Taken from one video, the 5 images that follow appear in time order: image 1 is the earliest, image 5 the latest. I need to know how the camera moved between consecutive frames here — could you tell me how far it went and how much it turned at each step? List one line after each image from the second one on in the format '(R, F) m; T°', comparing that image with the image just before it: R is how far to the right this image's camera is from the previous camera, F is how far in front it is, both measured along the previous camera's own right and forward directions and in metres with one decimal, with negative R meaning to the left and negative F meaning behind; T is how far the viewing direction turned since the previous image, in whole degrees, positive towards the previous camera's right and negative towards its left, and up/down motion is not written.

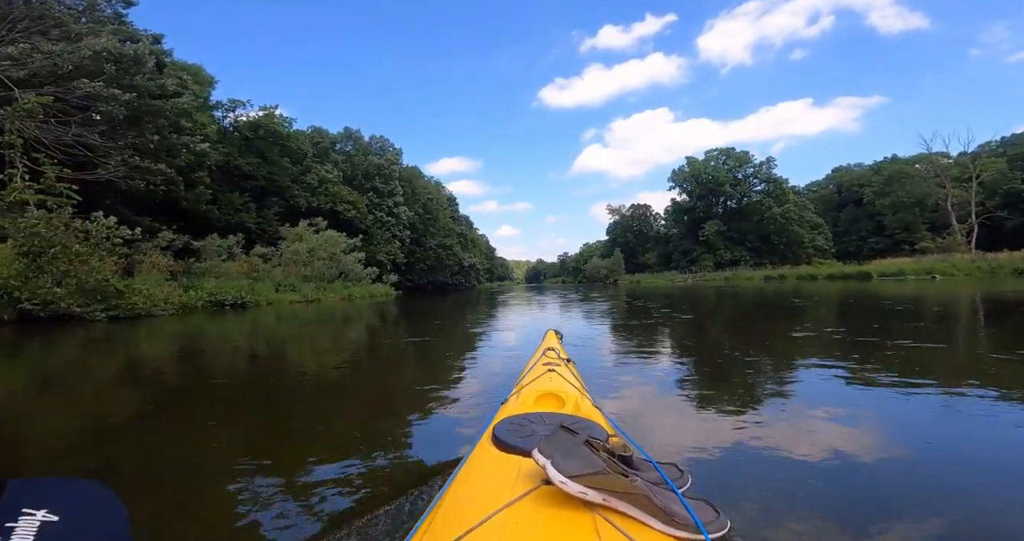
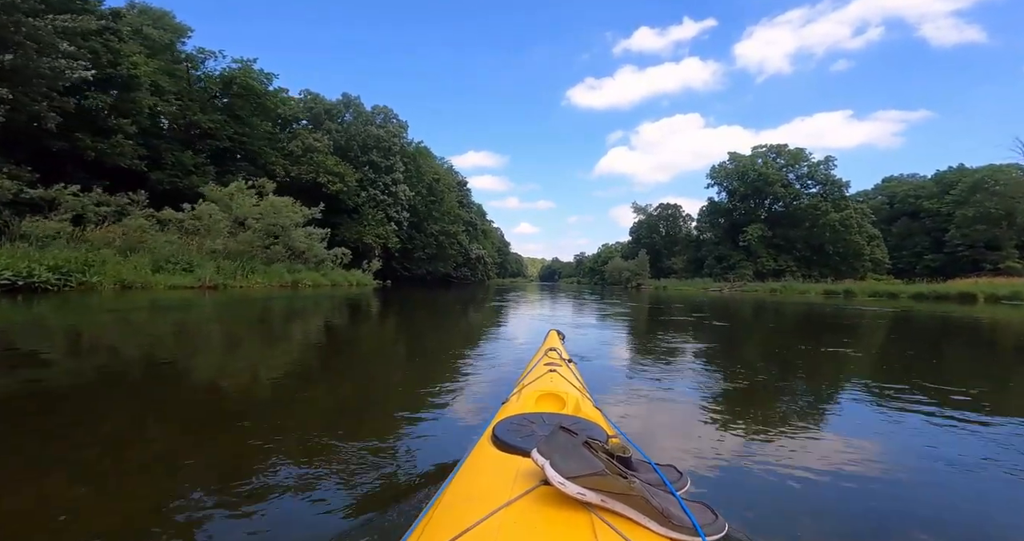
(+0.1, +1.4) m; -2°
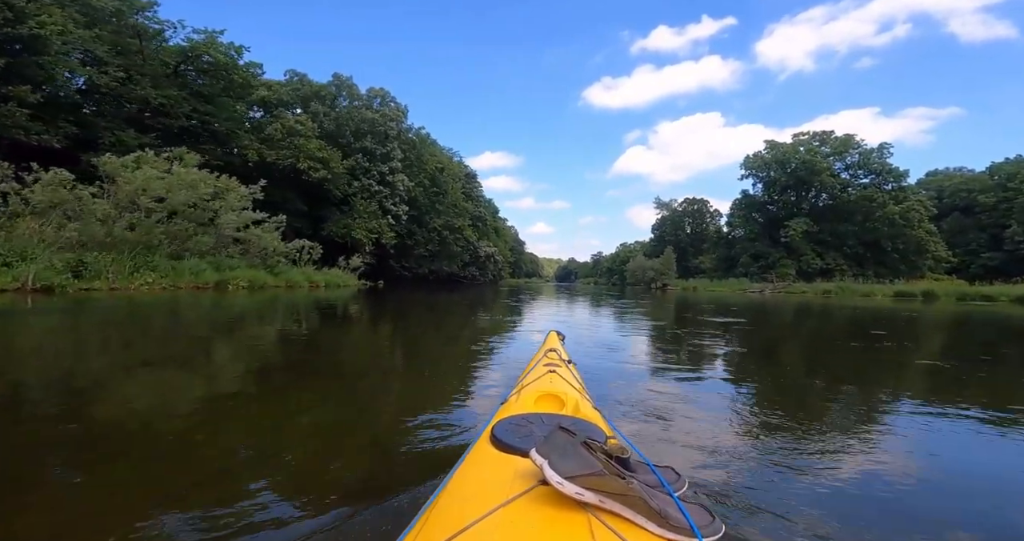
(+0.1, +1.0) m; -2°
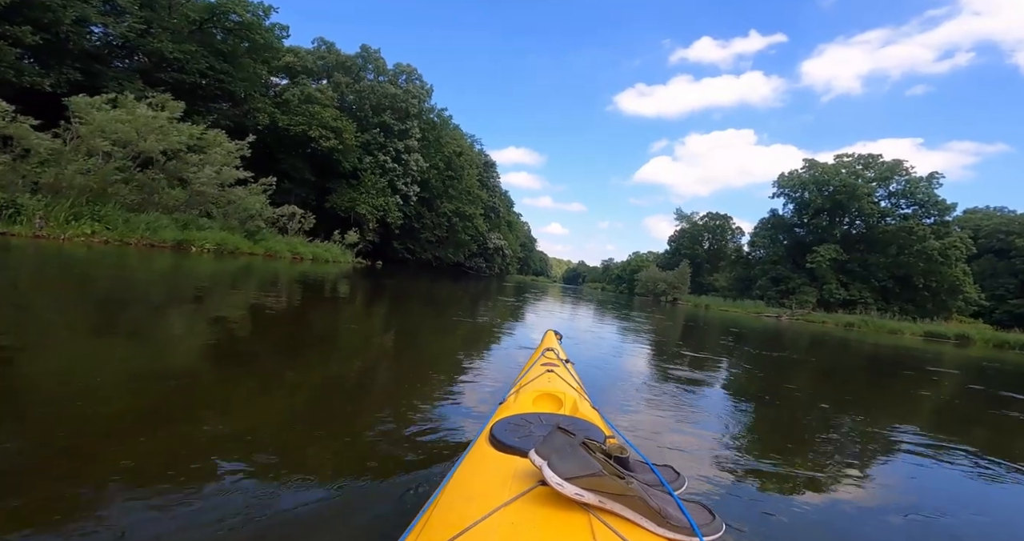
(+0.1, +0.3) m; -1°
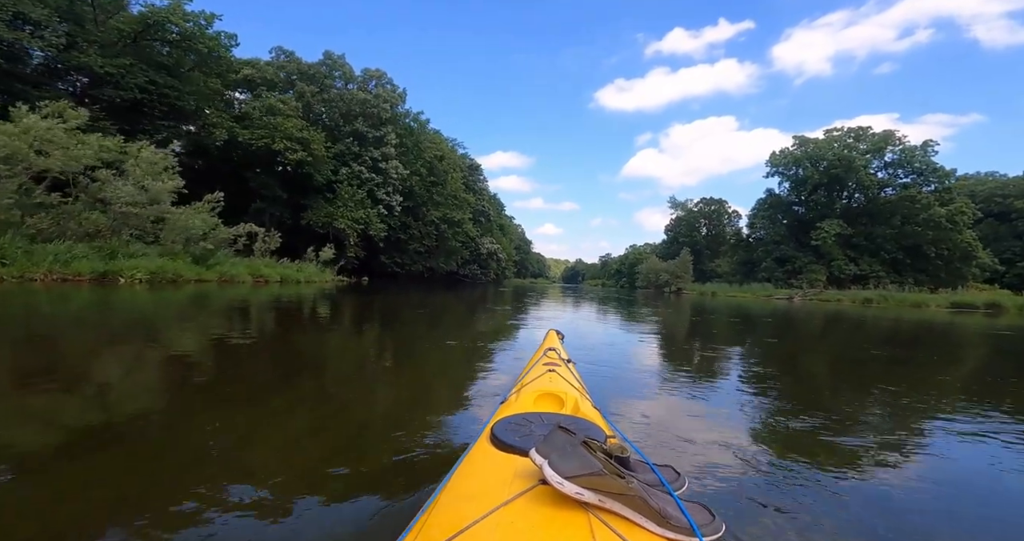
(0.0, +0.4) m; 0°
